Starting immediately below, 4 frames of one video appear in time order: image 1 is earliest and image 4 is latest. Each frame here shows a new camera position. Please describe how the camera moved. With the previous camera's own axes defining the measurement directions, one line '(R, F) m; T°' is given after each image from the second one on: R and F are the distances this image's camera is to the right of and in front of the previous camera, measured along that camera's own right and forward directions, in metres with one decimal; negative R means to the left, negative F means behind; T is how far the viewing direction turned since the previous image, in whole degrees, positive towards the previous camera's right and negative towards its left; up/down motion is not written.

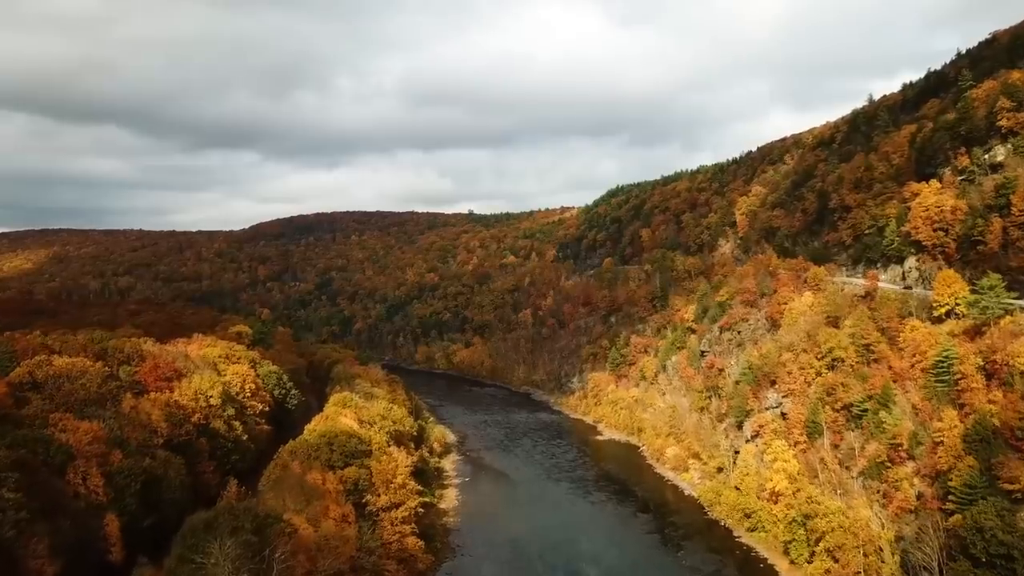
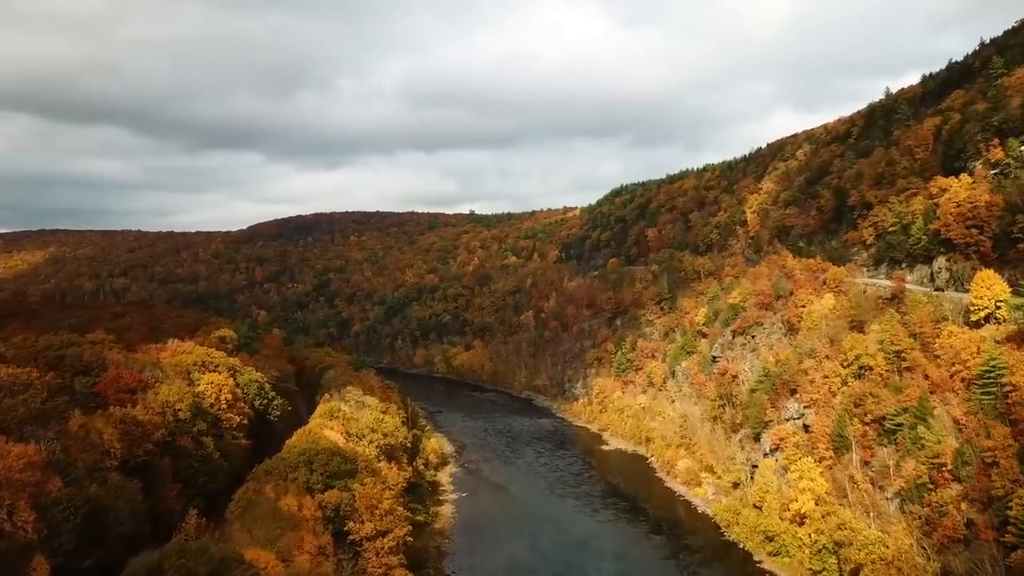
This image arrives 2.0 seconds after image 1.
(+0.1, +3.3) m; 0°
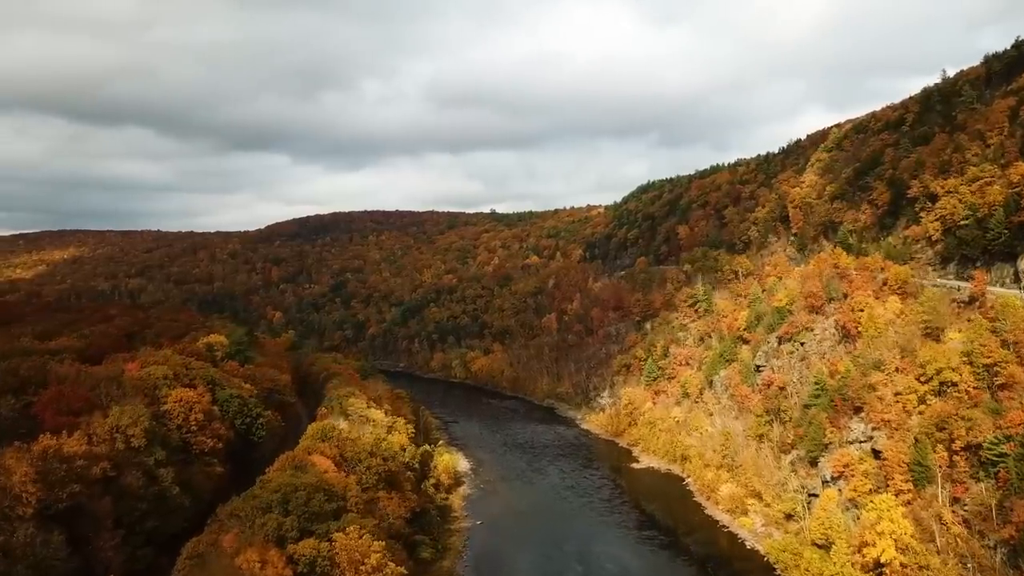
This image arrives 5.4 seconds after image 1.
(+0.2, +5.4) m; -2°
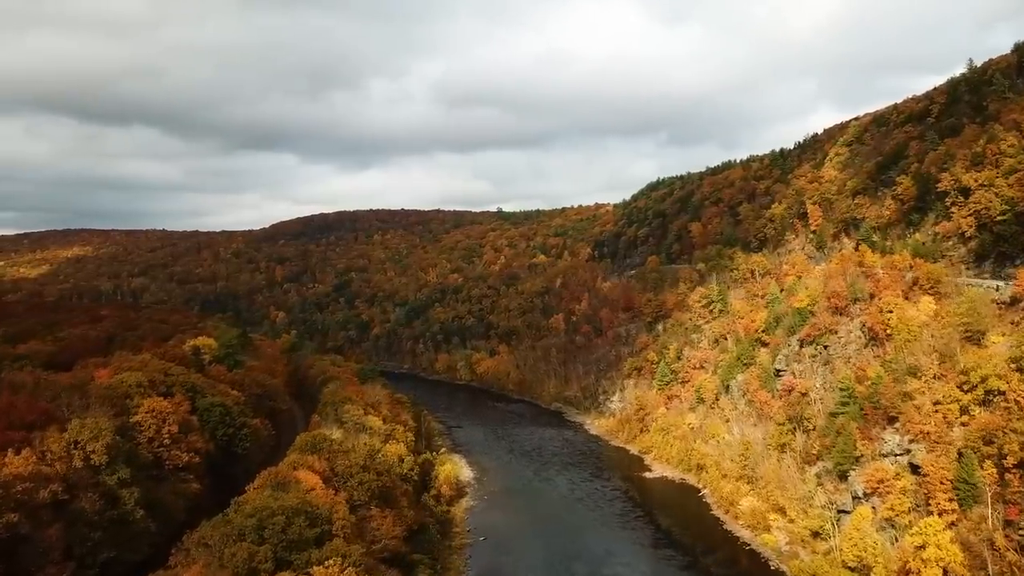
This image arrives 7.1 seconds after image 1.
(+0.1, +2.8) m; -1°
